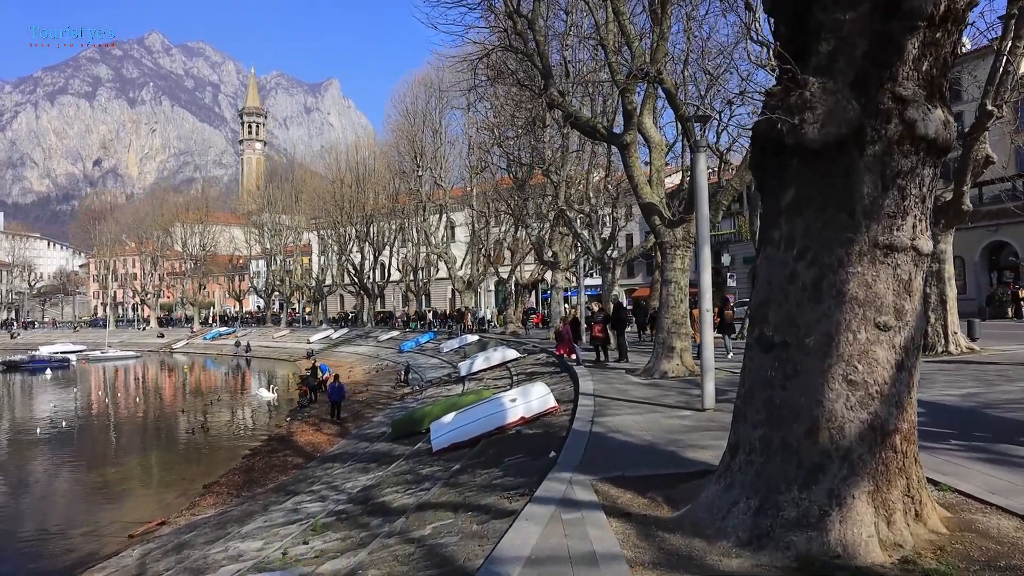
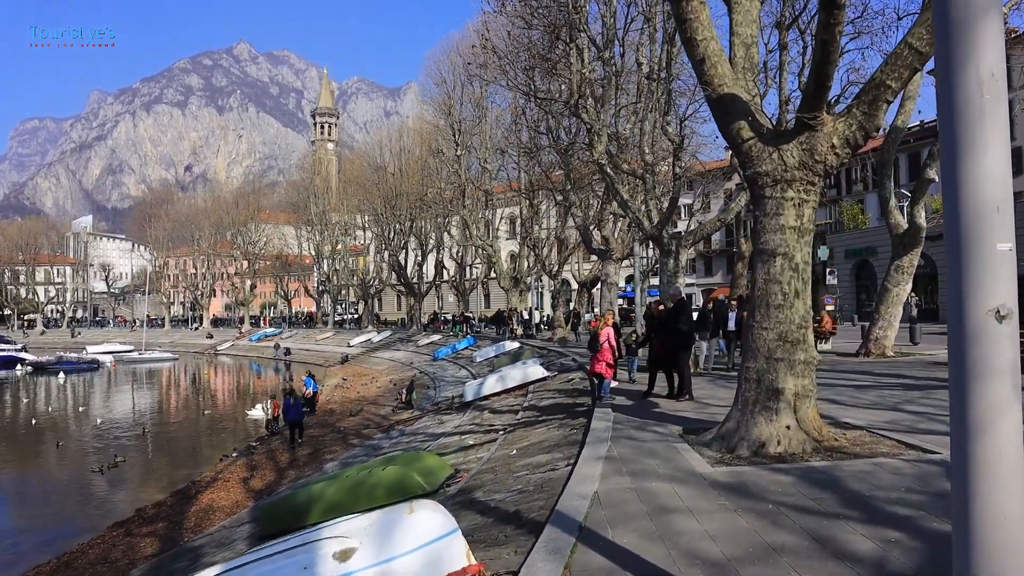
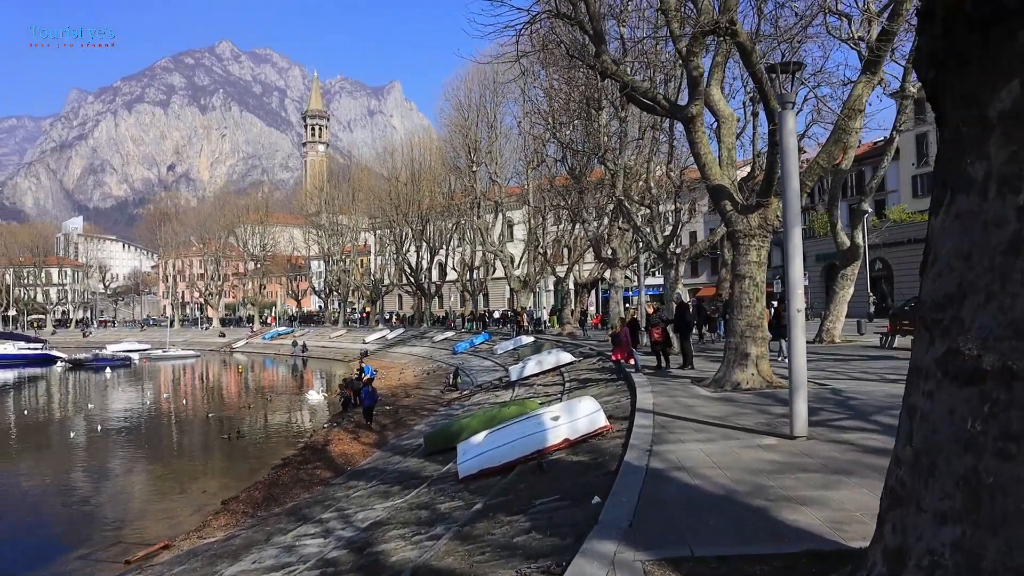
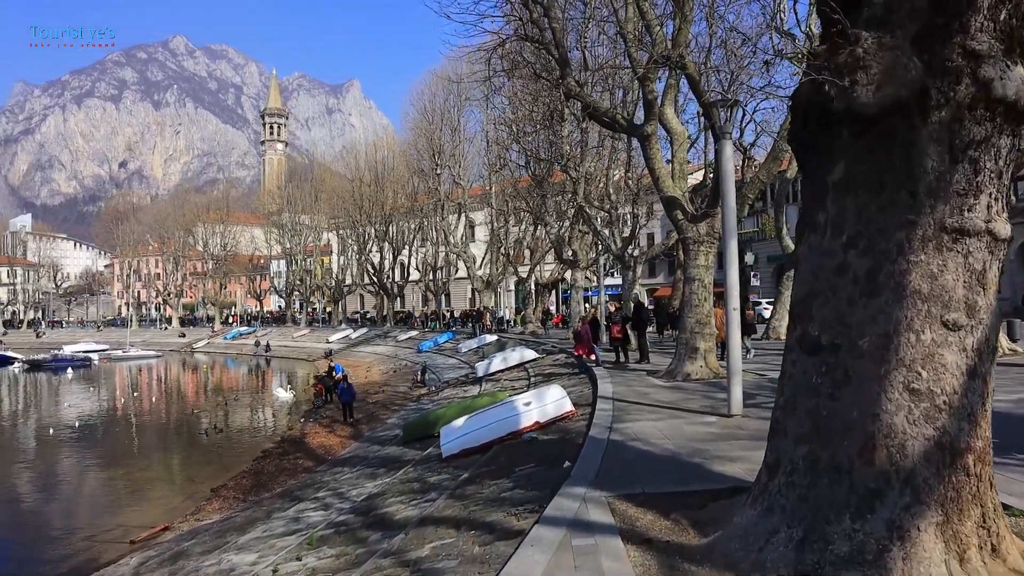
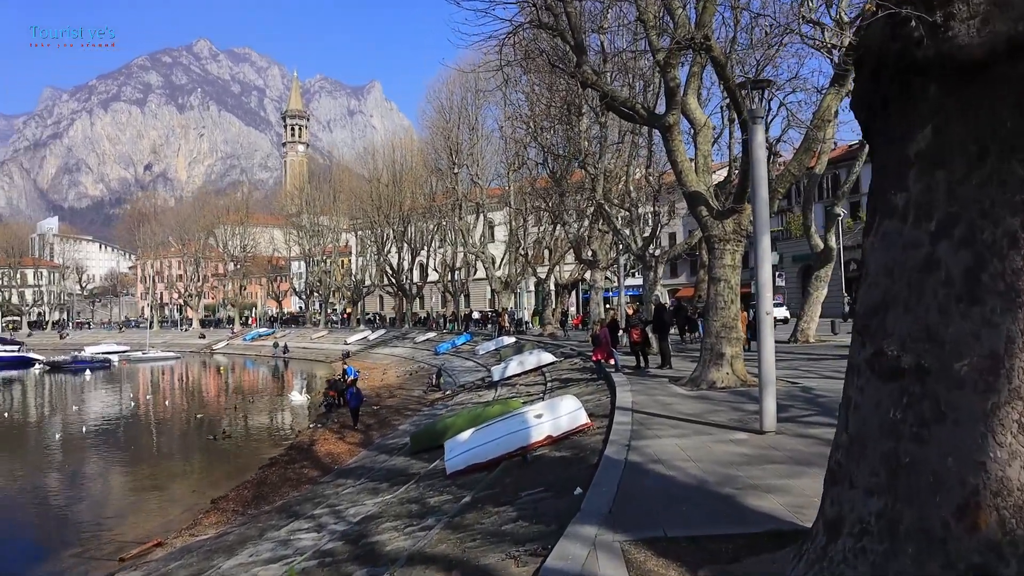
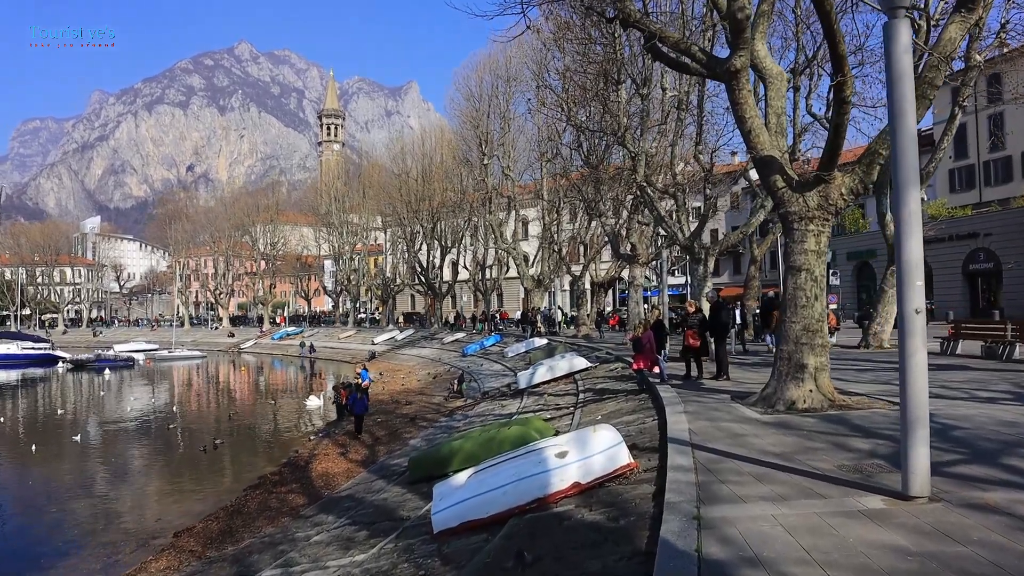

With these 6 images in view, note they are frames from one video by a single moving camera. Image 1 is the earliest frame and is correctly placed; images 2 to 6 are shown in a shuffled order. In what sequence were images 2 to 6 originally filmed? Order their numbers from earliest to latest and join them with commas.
4, 5, 3, 6, 2
